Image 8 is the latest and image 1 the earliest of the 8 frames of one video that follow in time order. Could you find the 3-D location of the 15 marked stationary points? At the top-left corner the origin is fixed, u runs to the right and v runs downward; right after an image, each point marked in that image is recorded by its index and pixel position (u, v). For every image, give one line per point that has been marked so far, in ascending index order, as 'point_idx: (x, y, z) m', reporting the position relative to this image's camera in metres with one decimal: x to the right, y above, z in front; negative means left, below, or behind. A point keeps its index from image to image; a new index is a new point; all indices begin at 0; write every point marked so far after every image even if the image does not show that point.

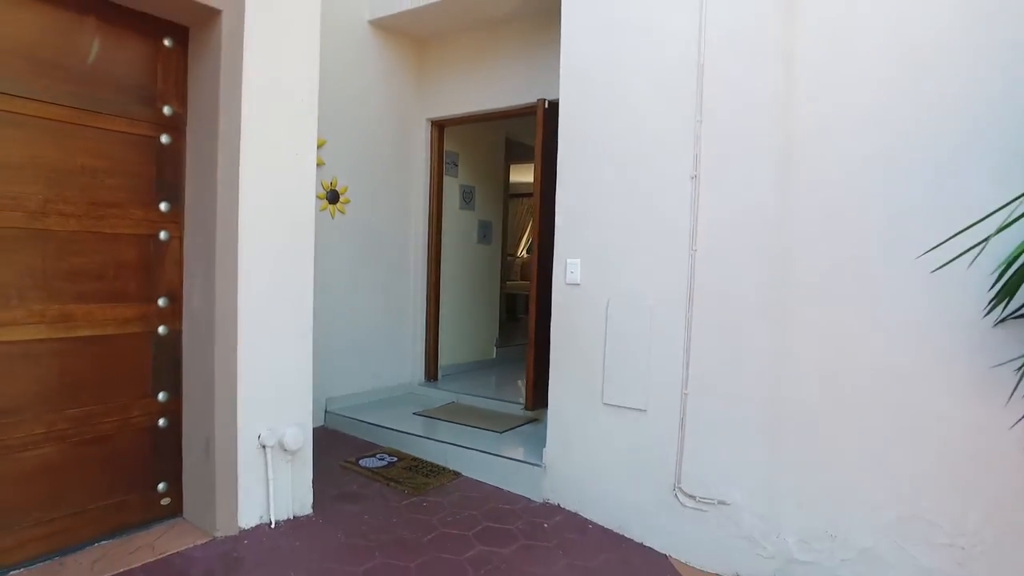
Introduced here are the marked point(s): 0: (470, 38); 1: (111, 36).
0: (-0.3, +2.0, +5.2) m
1: (-1.7, +1.1, +2.7) m
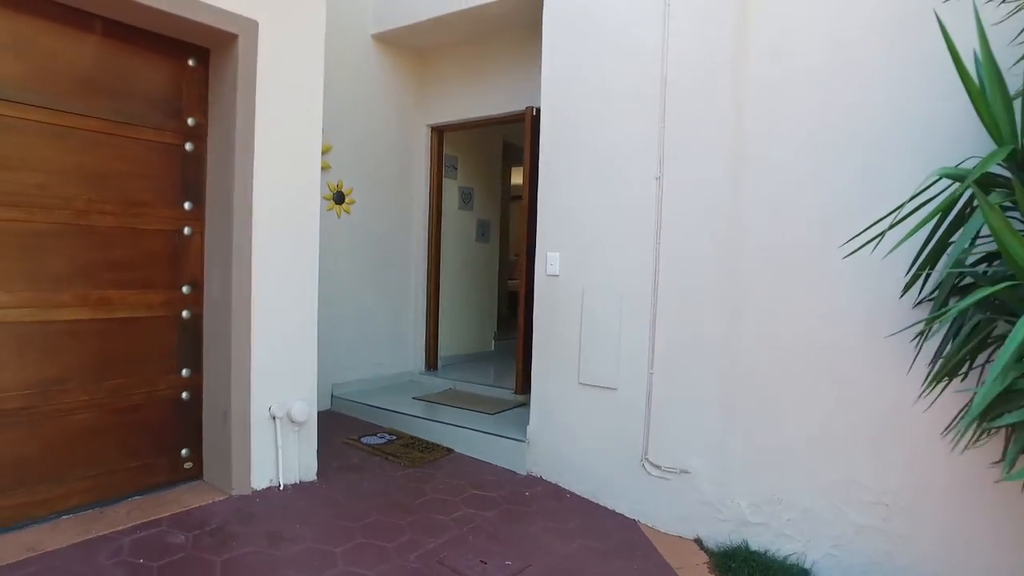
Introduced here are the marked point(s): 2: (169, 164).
0: (-0.4, +2.0, +5.6) m
1: (-1.8, +1.1, +3.1) m
2: (-1.7, +0.6, +3.3) m
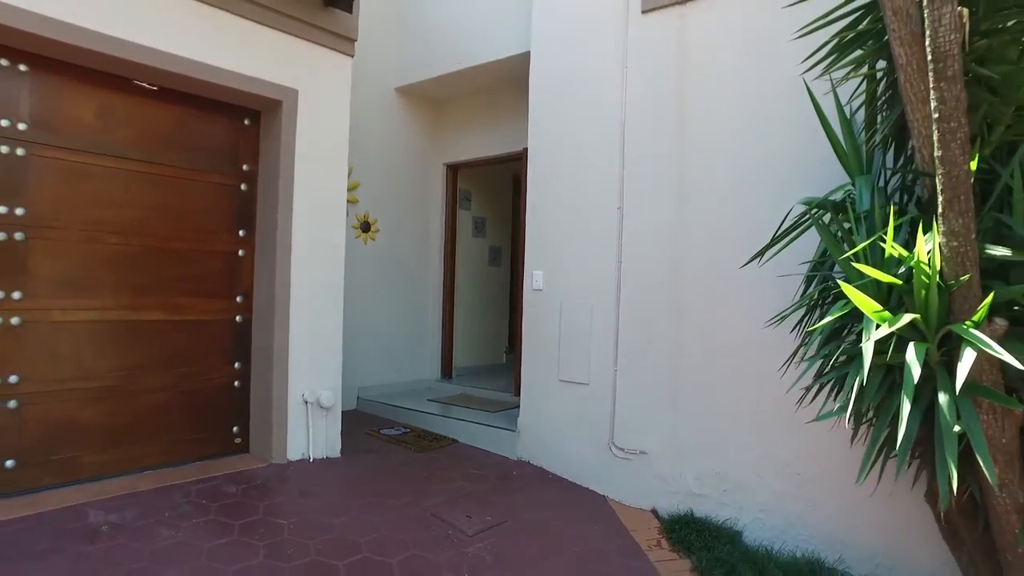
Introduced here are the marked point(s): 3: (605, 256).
0: (-0.4, +1.9, +6.4) m
1: (-1.9, +1.1, +4.1) m
2: (-1.8, +0.6, +4.2) m
3: (+0.6, +0.2, +4.4) m
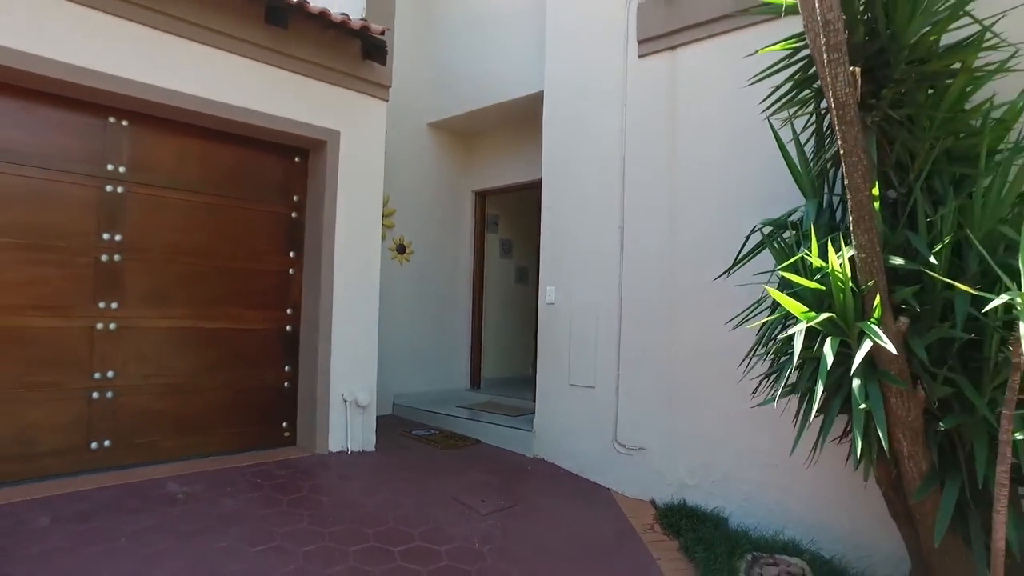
0: (-0.1, +1.7, +7.1) m
1: (-1.8, +1.0, +4.8) m
2: (-1.7, +0.5, +4.9) m
3: (+0.7, +0.1, +4.9) m
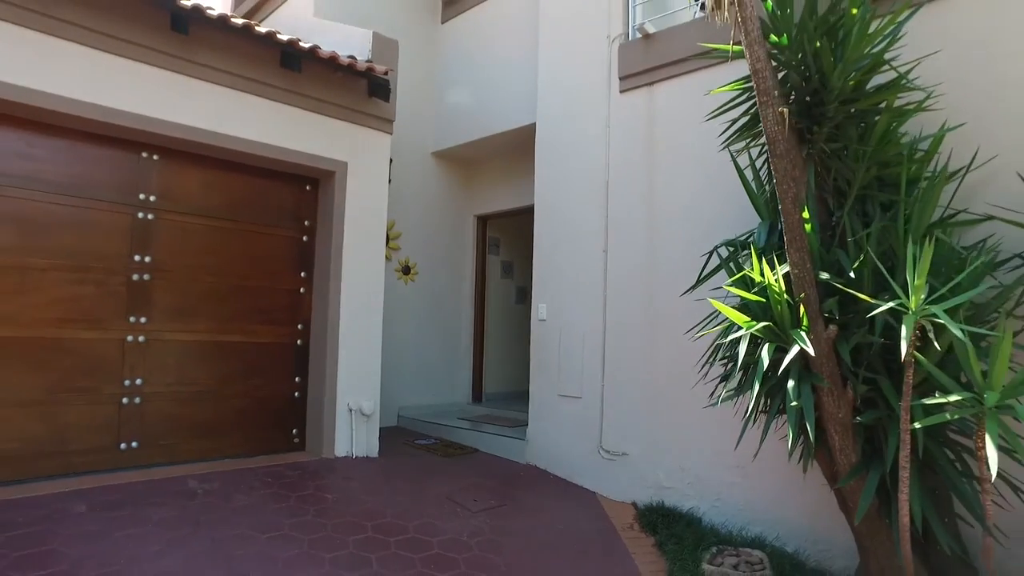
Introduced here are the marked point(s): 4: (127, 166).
0: (-0.1, +1.5, +7.5) m
1: (-1.9, +0.8, +5.3) m
2: (-1.8, +0.3, +5.3) m
3: (+0.7, 0.0, +5.3) m
4: (-2.6, +0.8, +4.4) m
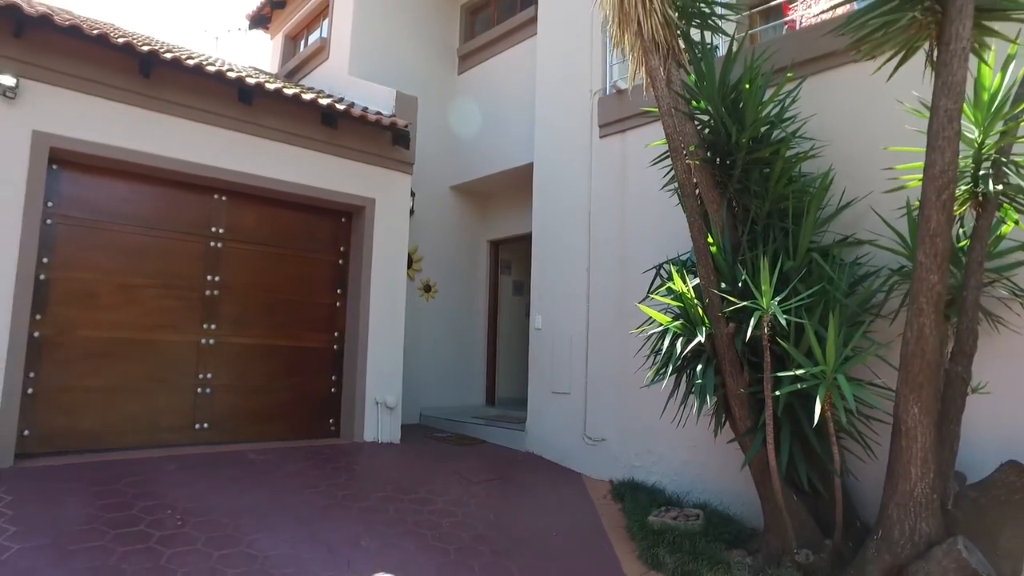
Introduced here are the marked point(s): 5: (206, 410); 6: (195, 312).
0: (0.0, +1.3, +8.6) m
1: (-1.9, +0.7, +6.4) m
2: (-1.8, +0.2, +6.5) m
3: (+0.6, -0.1, +6.3) m
4: (-2.7, +0.7, +5.6) m
5: (-2.6, -1.1, +5.6) m
6: (-2.7, -0.2, +5.5) m
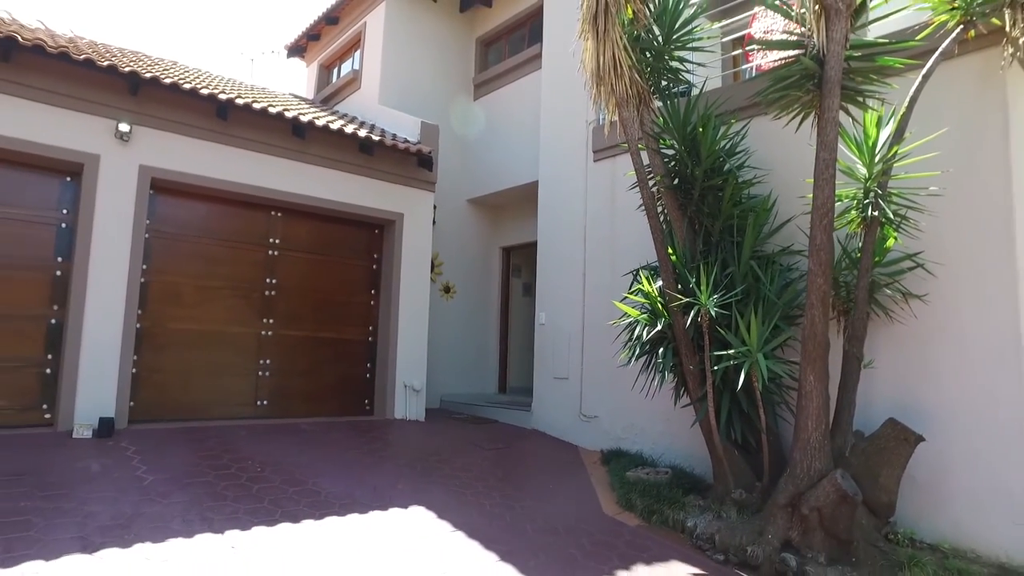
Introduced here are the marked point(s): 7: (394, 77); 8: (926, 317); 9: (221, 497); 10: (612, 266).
0: (+0.1, +1.3, +9.8) m
1: (-1.8, +0.7, +7.6) m
2: (-1.7, +0.2, +7.6) m
3: (+0.7, -0.2, +7.4) m
4: (-2.6, +0.7, +6.8) m
5: (-2.6, -1.1, +6.8) m
6: (-2.6, -0.2, +6.7) m
7: (-1.7, +3.1, +9.4) m
8: (+2.9, -0.2, +4.5) m
9: (-2.0, -1.4, +4.3) m
10: (+1.1, +0.2, +7.0) m
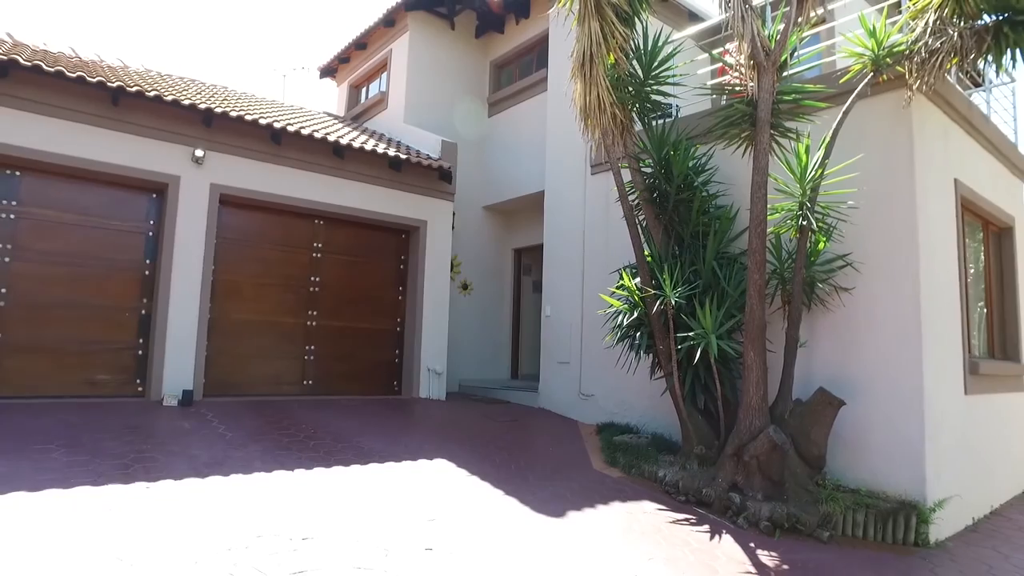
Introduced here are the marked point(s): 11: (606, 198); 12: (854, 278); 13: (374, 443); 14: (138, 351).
0: (+0.3, +1.3, +10.9) m
1: (-1.7, +0.7, +8.8) m
2: (-1.6, +0.2, +8.8) m
3: (+0.8, -0.1, +8.5) m
4: (-2.5, +0.7, +8.0) m
5: (-2.5, -1.0, +8.0) m
6: (-2.5, -0.2, +7.9) m
7: (-1.5, +3.1, +10.5) m
8: (+2.9, -0.2, +5.5) m
9: (-1.9, -1.4, +5.5) m
10: (+1.2, +0.3, +8.1) m
11: (+1.2, +1.1, +8.2) m
12: (+2.9, +0.1, +5.5) m
13: (-1.3, -1.5, +6.1) m
14: (-3.9, -0.6, +6.7) m
